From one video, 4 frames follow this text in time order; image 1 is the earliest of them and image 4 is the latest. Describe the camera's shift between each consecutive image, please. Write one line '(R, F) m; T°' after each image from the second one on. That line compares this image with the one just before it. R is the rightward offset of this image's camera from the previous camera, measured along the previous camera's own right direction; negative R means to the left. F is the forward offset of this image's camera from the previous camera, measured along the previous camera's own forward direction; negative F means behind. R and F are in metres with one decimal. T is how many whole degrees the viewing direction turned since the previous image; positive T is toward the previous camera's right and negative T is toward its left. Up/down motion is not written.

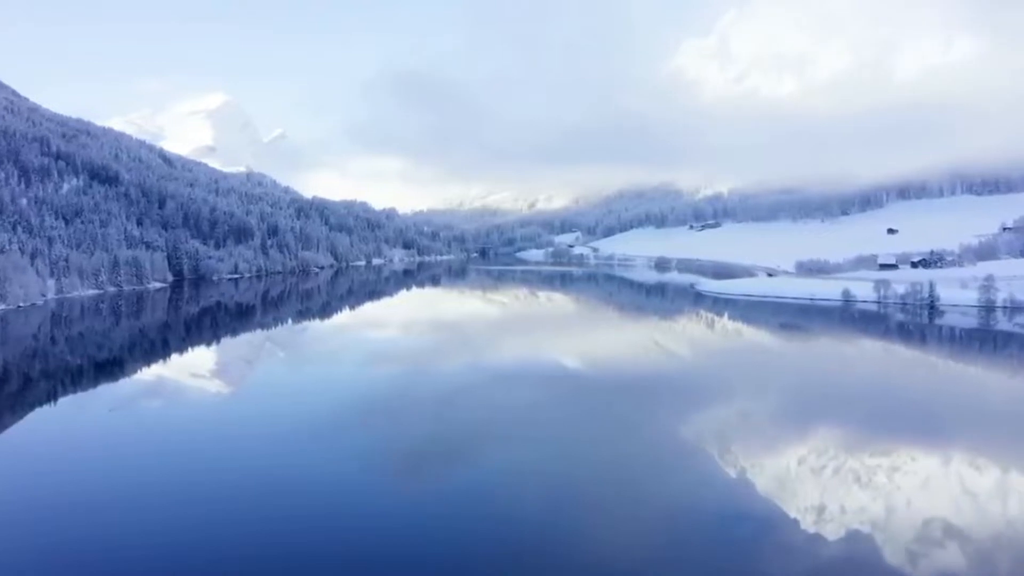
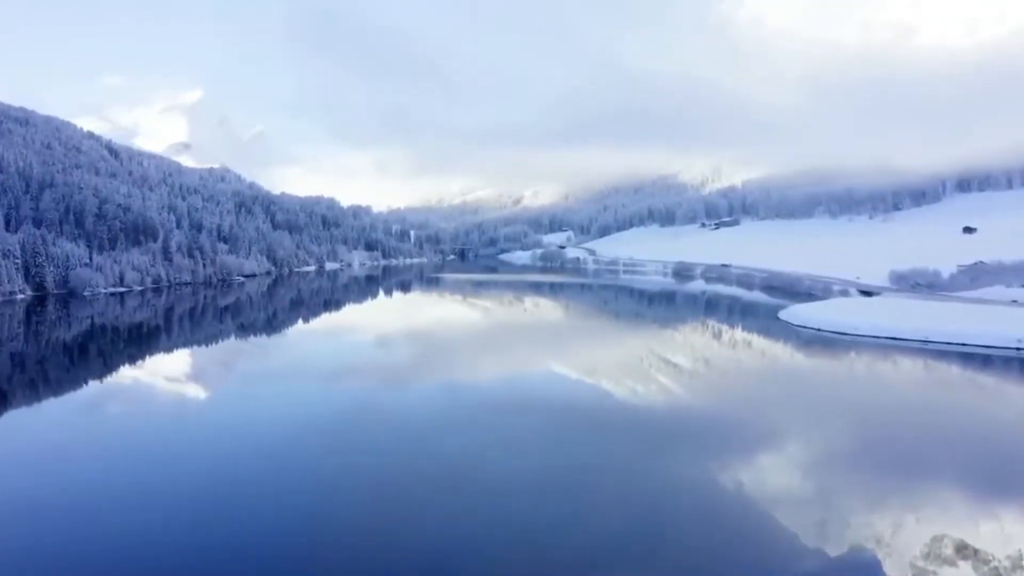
(+0.1, +2.5) m; +1°
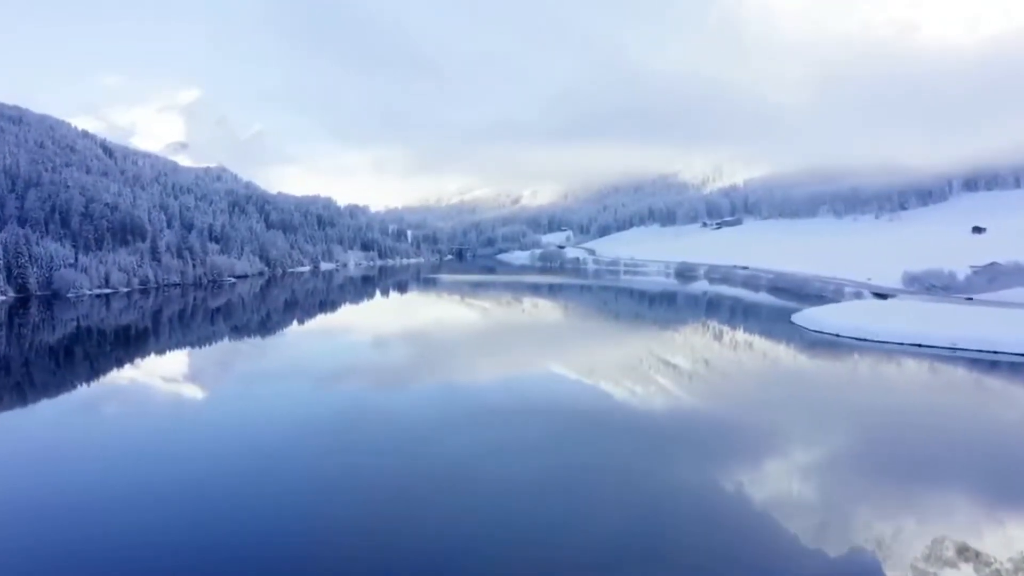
(0.0, +0.2) m; 0°
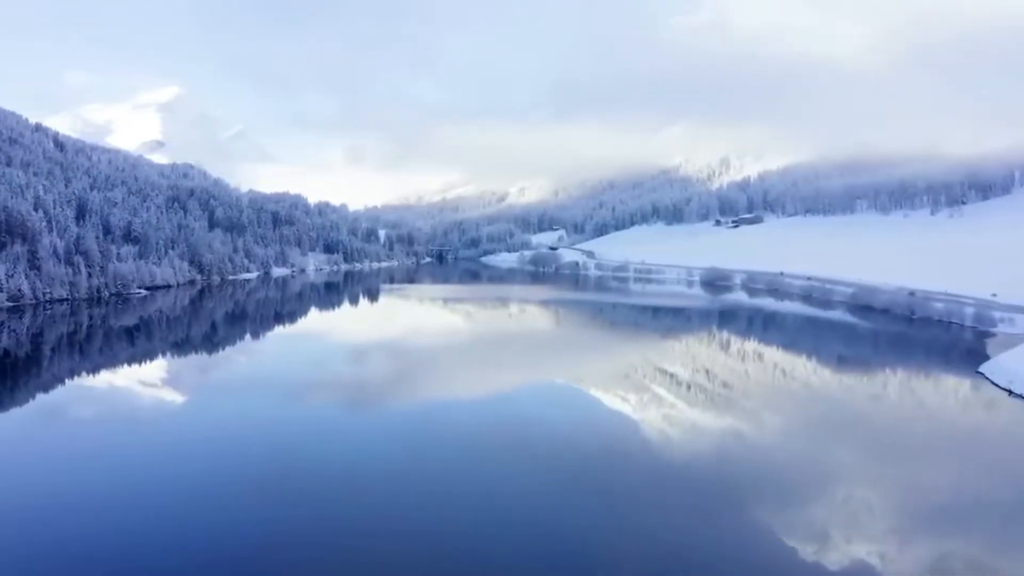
(0.0, +1.8) m; +1°
